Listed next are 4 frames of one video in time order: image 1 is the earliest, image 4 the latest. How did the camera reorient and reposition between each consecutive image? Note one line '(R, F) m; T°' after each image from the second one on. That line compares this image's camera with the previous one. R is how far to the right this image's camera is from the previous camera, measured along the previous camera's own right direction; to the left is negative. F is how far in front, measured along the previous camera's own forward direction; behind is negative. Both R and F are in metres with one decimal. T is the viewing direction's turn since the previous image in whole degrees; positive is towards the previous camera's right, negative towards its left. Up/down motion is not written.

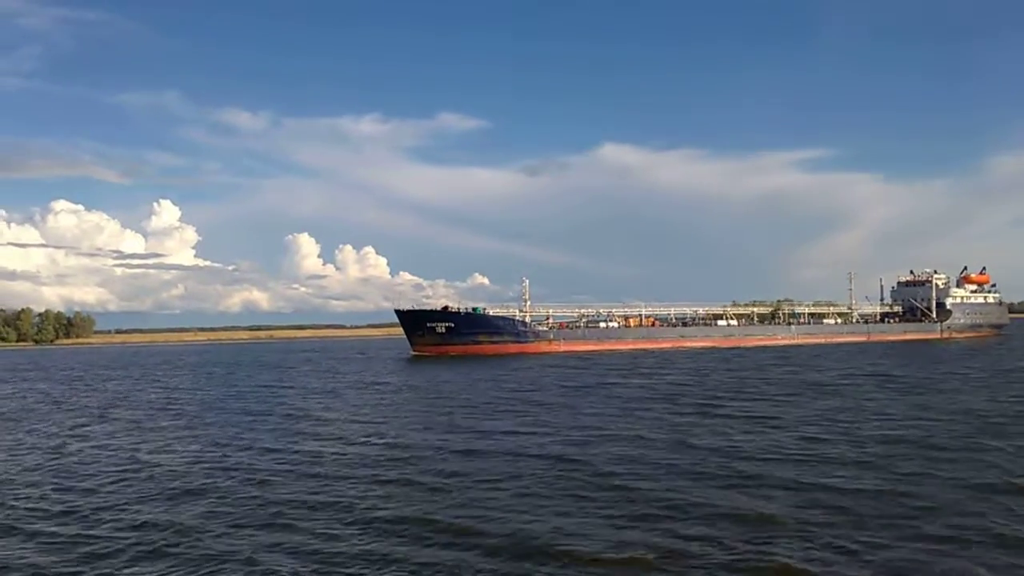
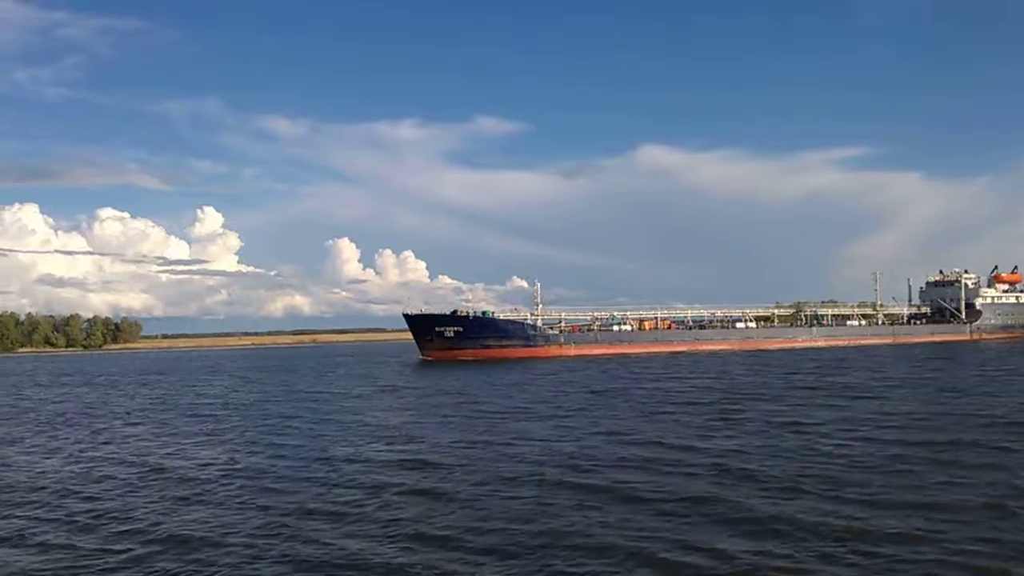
(+0.5, +0.3) m; -2°
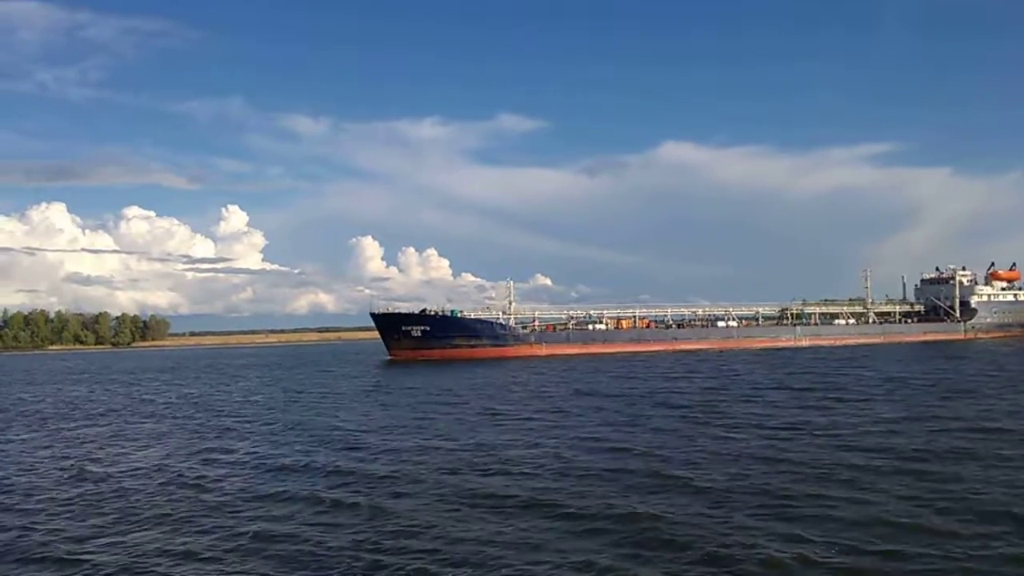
(+0.9, +0.5) m; -1°
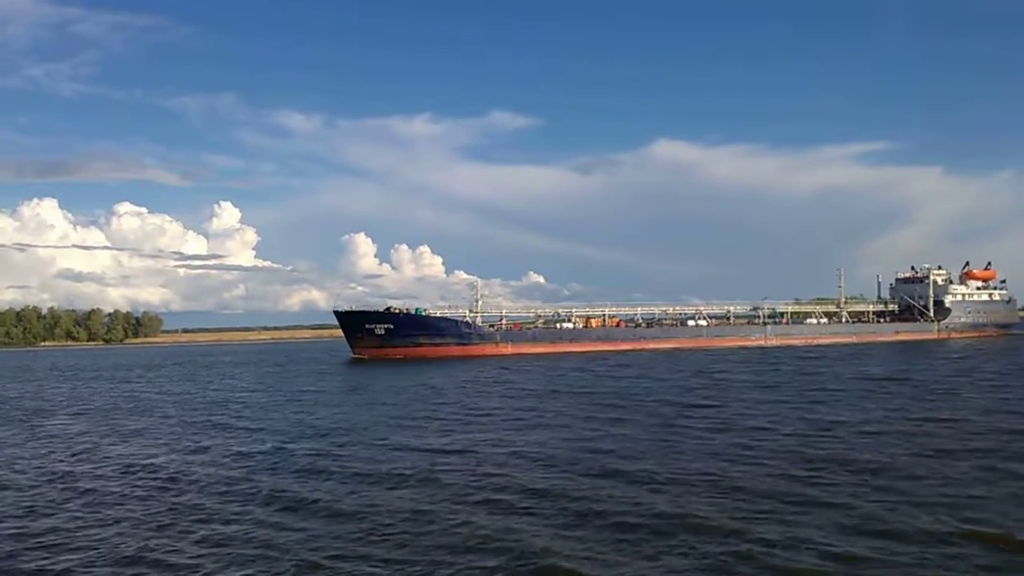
(+0.5, +0.2) m; +1°
